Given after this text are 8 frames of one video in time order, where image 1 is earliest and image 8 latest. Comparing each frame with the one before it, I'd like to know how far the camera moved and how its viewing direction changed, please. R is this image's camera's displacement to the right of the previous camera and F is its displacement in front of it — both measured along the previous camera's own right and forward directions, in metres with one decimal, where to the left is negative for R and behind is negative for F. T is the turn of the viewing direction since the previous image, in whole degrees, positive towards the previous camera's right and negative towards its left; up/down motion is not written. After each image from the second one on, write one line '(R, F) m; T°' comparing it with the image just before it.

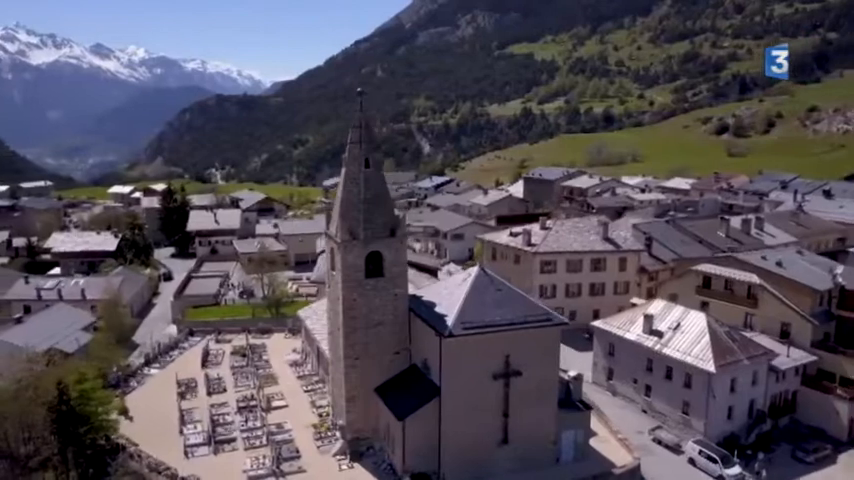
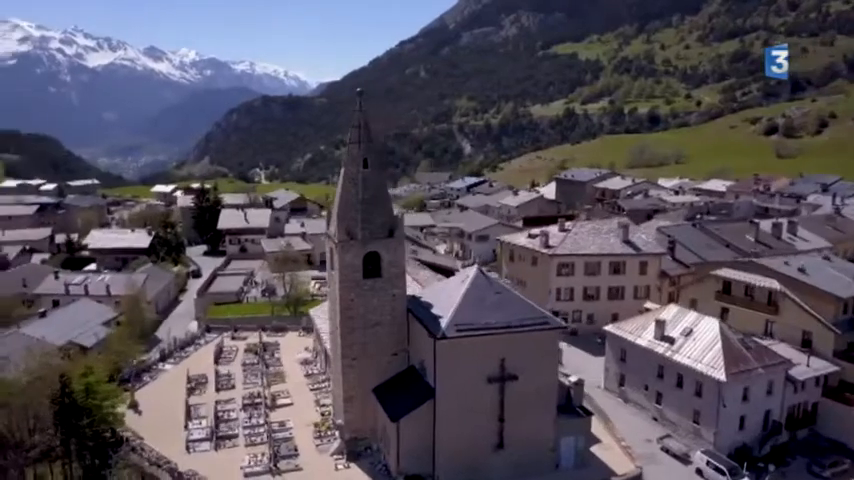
(+2.3, +0.3) m; -4°
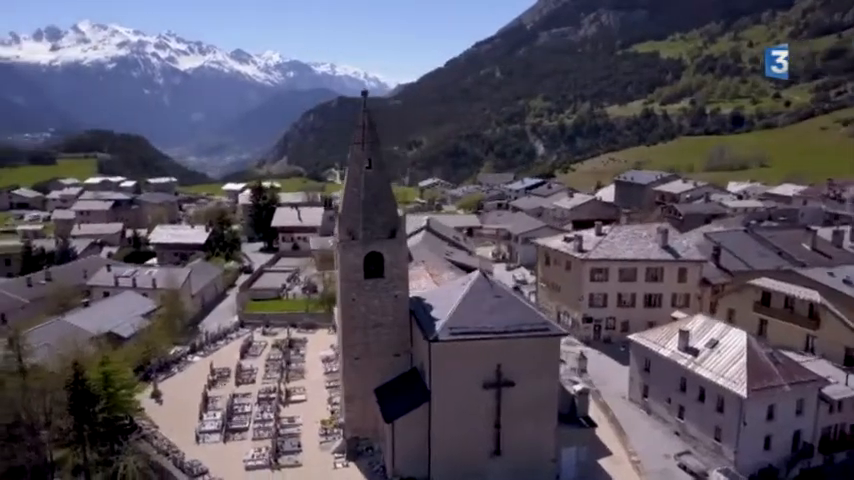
(+3.7, +0.5) m; -6°
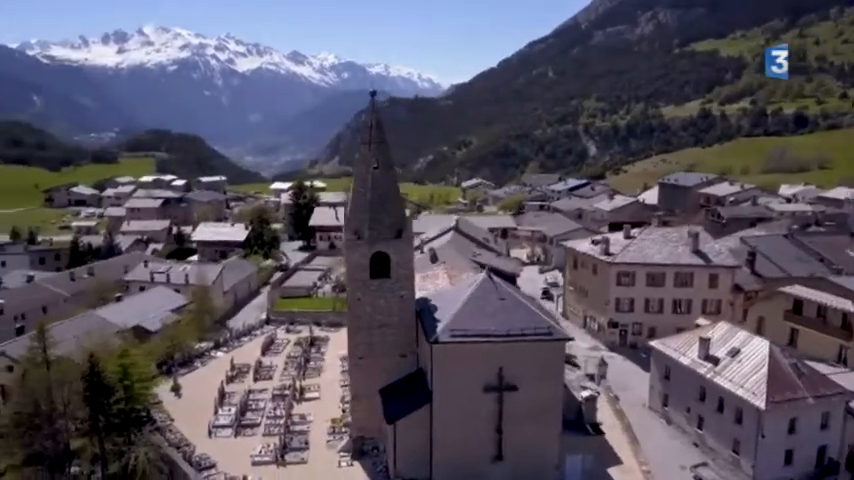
(+2.3, +0.3) m; -4°
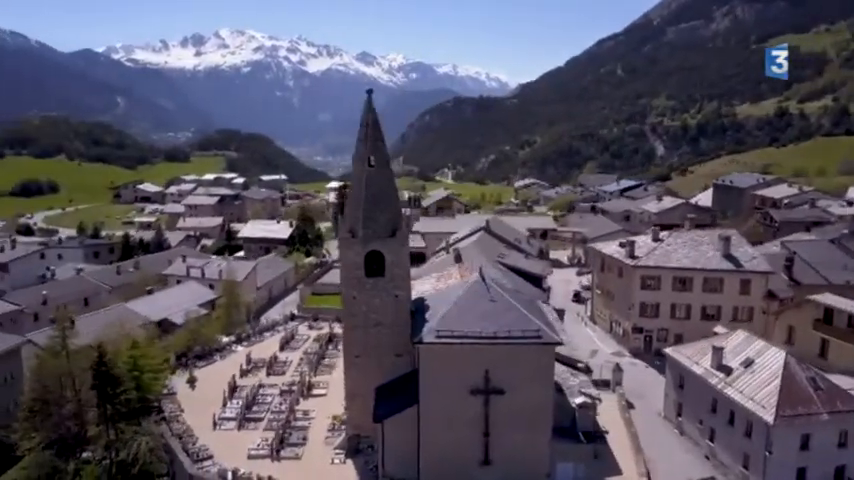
(+3.6, +0.5) m; -6°
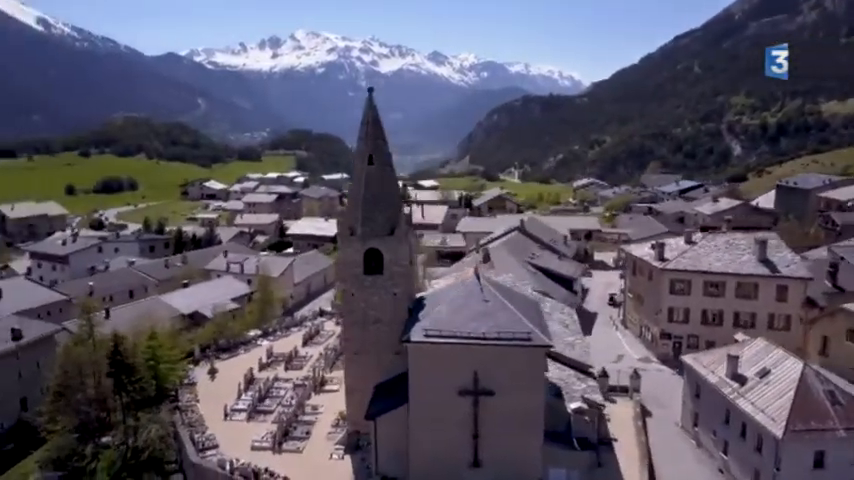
(+3.6, +0.3) m; -6°
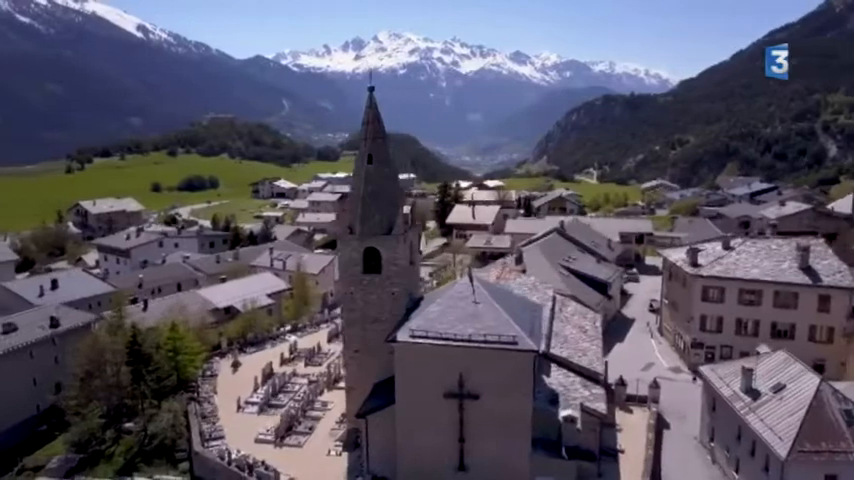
(+4.1, +0.5) m; -7°
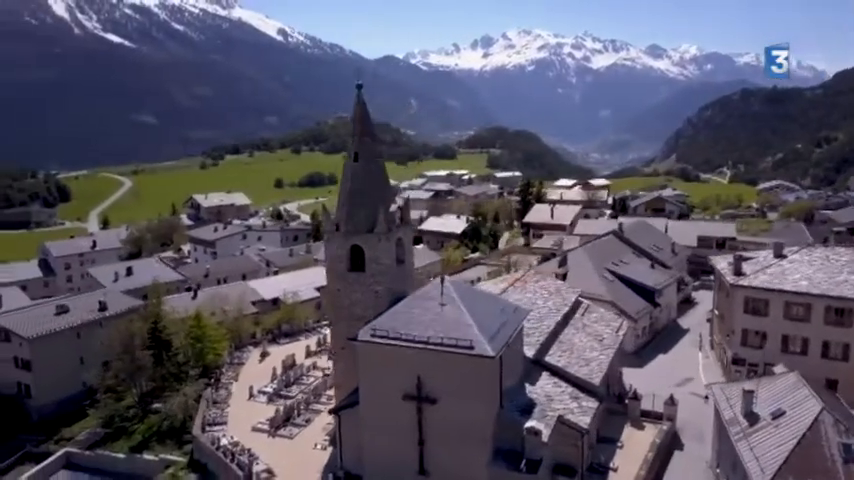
(+7.2, +1.2) m; -11°
